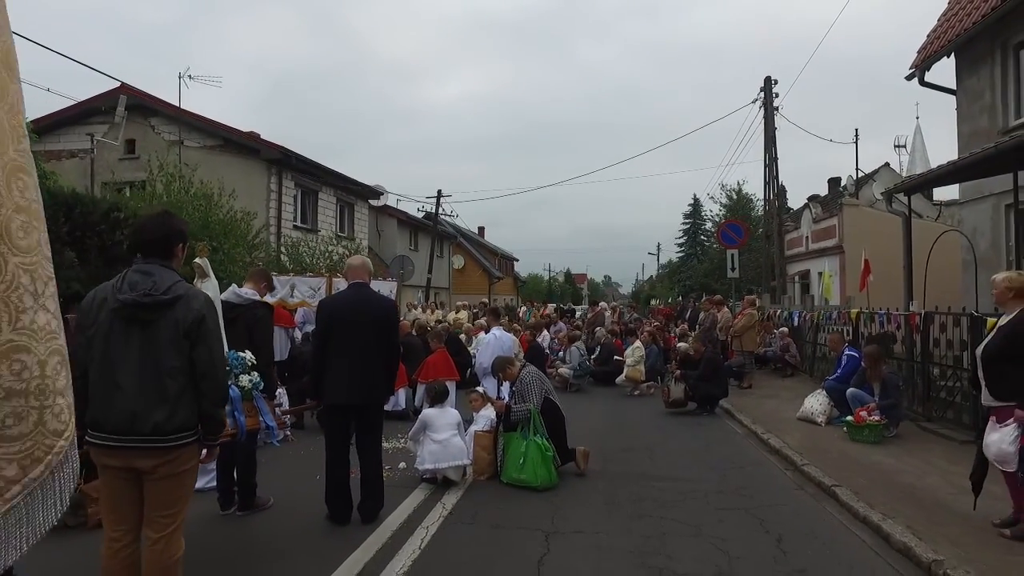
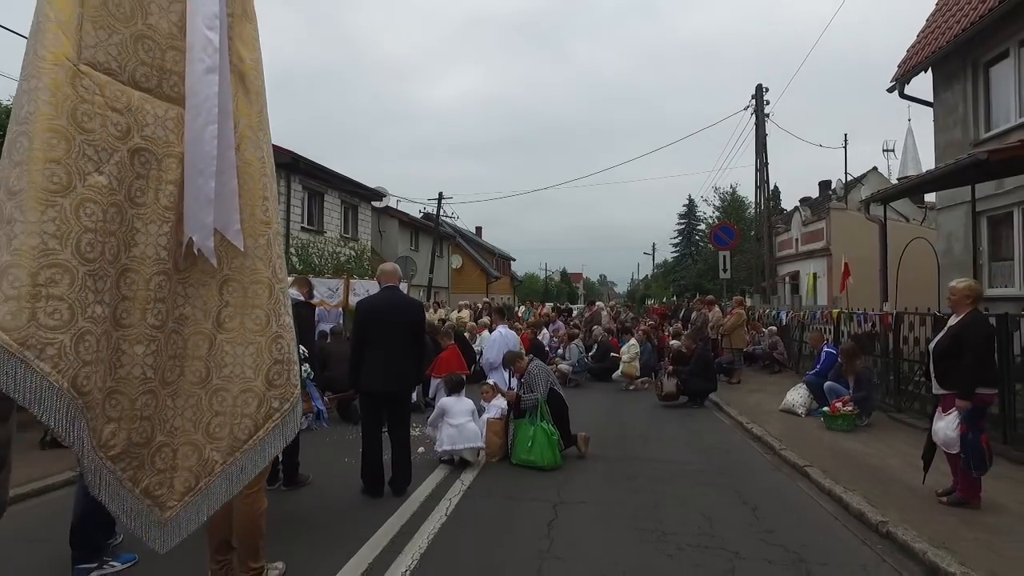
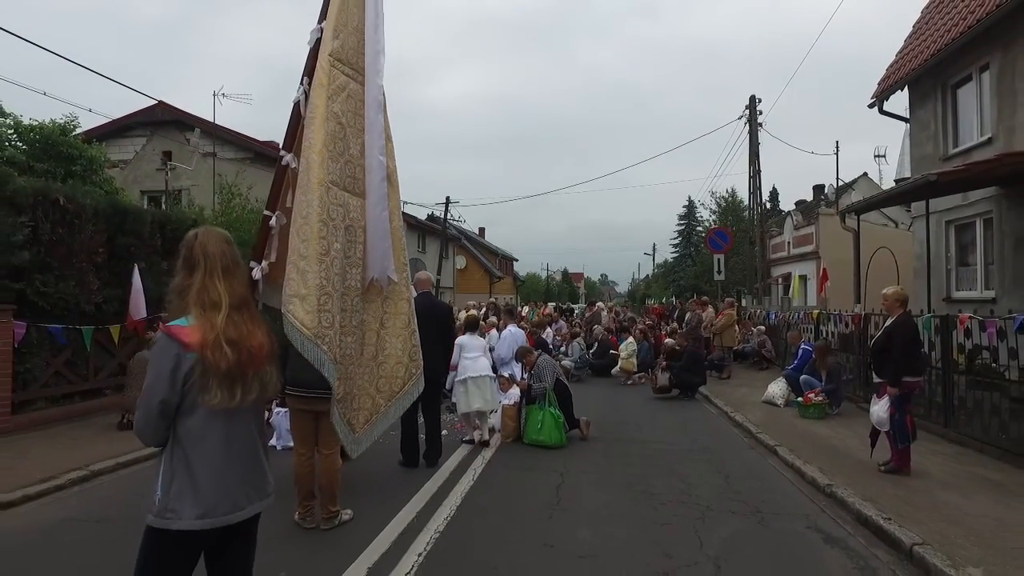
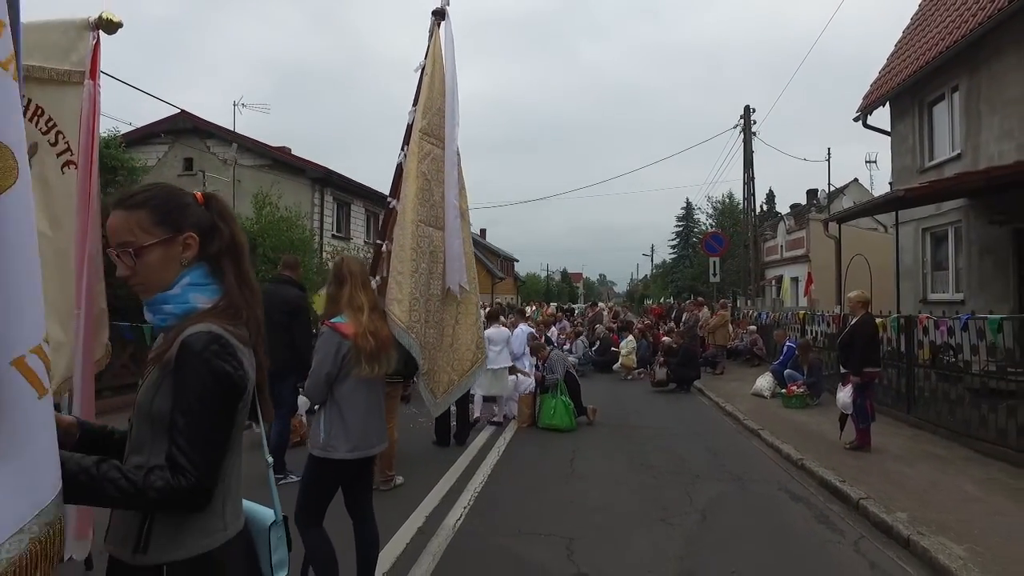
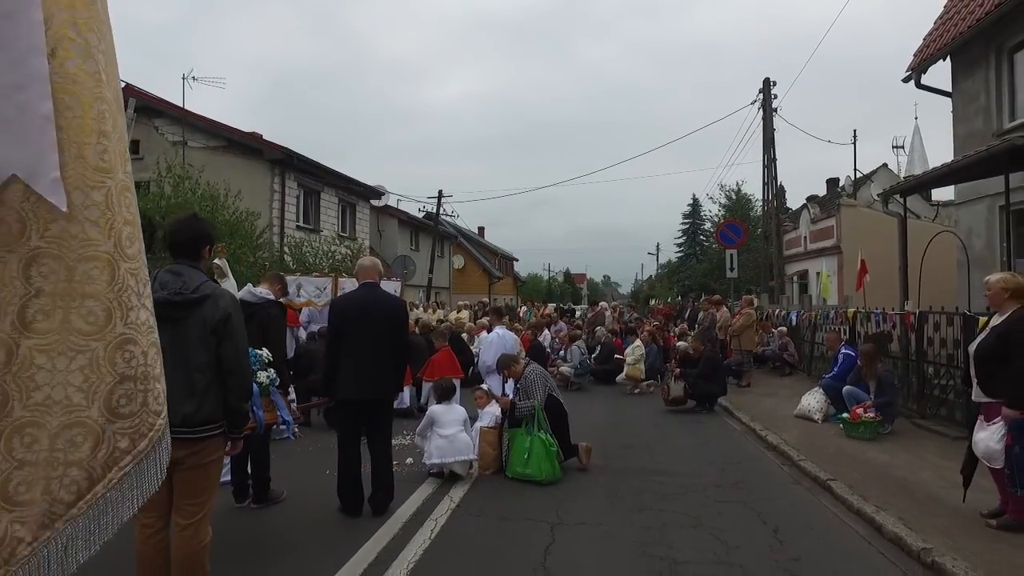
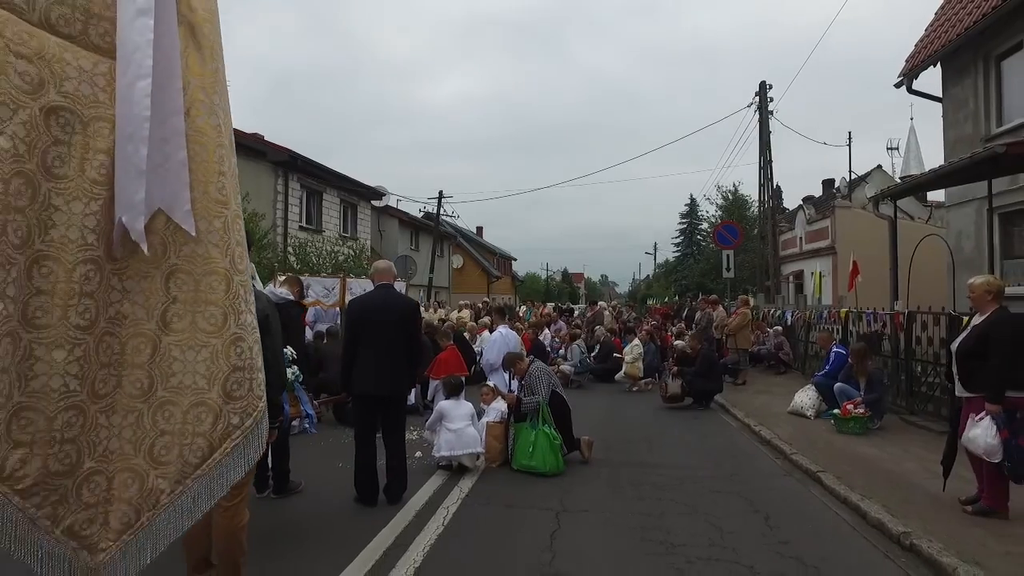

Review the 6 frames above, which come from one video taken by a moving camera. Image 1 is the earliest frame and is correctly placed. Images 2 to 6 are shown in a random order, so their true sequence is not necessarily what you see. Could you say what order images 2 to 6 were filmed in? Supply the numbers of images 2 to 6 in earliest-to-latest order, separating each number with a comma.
5, 6, 2, 3, 4
